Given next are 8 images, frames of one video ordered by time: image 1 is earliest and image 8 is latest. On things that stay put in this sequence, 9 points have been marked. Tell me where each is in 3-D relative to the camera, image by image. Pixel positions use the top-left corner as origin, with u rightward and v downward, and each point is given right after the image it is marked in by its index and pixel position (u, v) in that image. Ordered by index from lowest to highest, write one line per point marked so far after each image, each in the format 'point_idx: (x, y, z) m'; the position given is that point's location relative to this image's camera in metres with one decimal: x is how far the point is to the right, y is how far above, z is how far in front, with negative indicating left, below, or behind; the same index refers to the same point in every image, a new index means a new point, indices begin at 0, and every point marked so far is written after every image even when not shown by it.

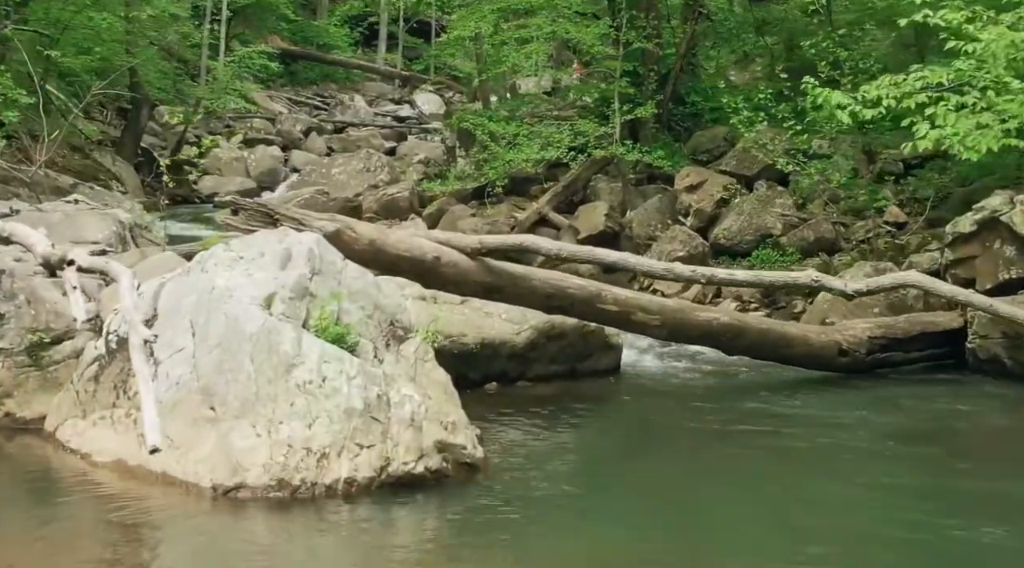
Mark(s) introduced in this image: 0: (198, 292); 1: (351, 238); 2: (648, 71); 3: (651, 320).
0: (-2.0, -0.1, +6.7) m
1: (-1.2, +0.3, +7.7) m
2: (+2.3, +3.6, +17.3) m
3: (+1.1, -0.3, +8.3) m
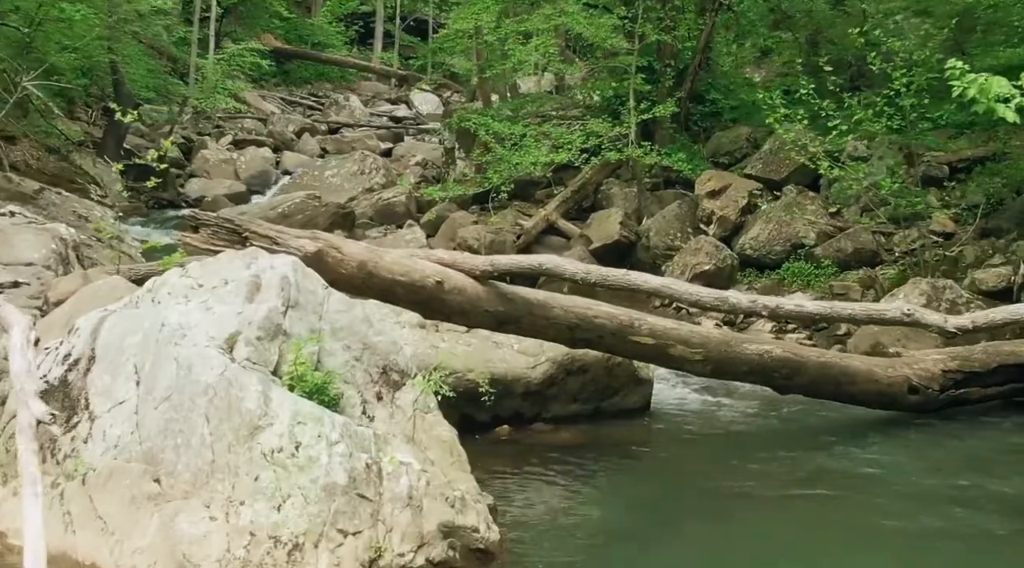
0: (-1.9, -0.2, +5.4) m
1: (-1.1, +0.2, +6.4) m
2: (+2.4, +3.4, +16.0) m
3: (+1.2, -0.5, +7.0) m
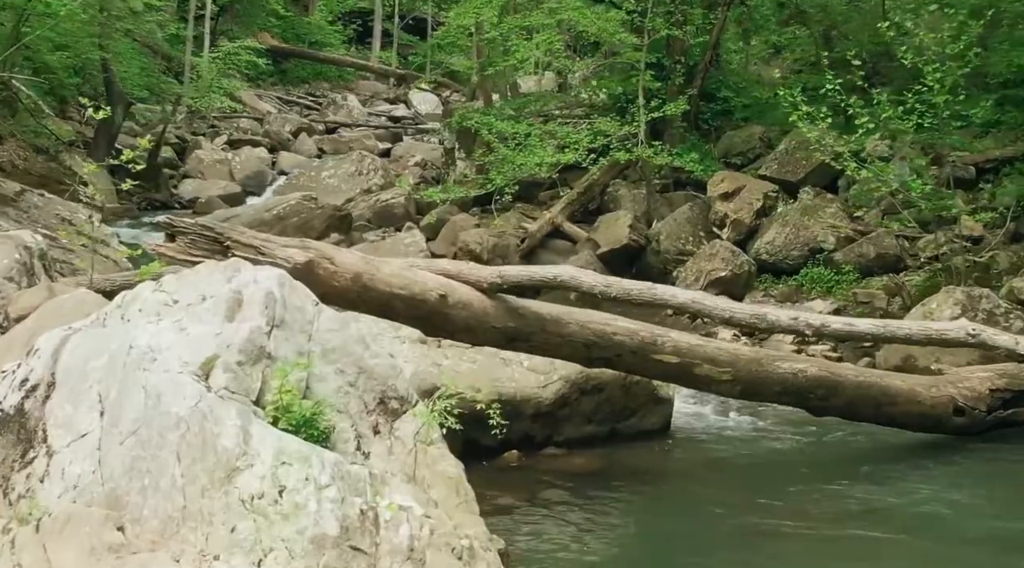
0: (-1.9, -0.3, +4.8) m
1: (-1.0, +0.1, +5.8) m
2: (+2.4, +3.3, +15.4) m
3: (+1.3, -0.6, +6.4) m
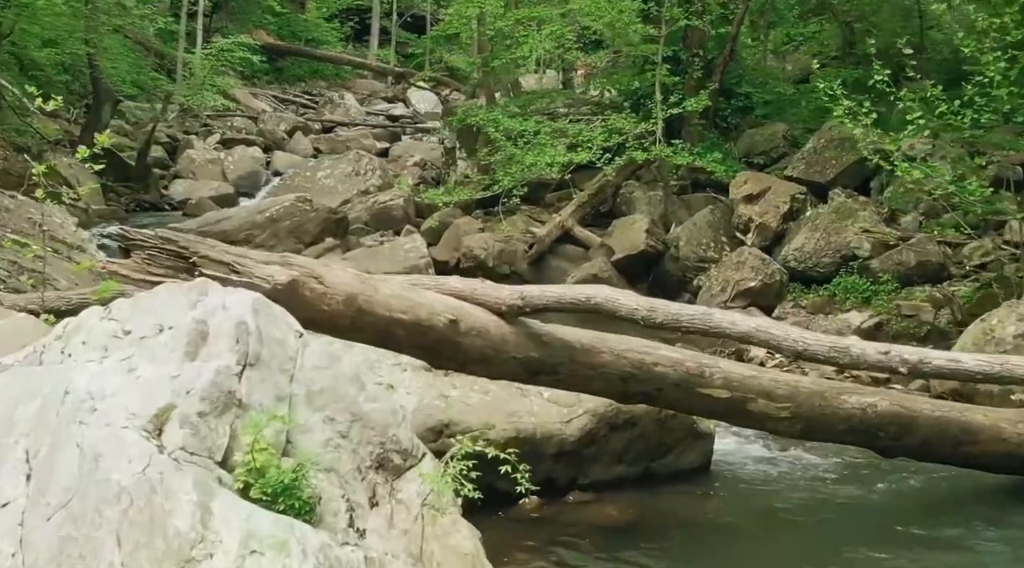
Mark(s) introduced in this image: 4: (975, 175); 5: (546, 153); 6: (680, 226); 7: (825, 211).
0: (-1.8, -0.4, +3.8) m
1: (-0.9, 0.0, +4.8) m
2: (+2.5, +3.2, +14.4) m
3: (+1.4, -0.7, +5.5) m
4: (+4.9, +1.1, +10.9) m
5: (+0.4, +1.6, +12.4) m
6: (+2.1, +0.7, +13.0) m
7: (+3.7, +0.9, +12.1) m
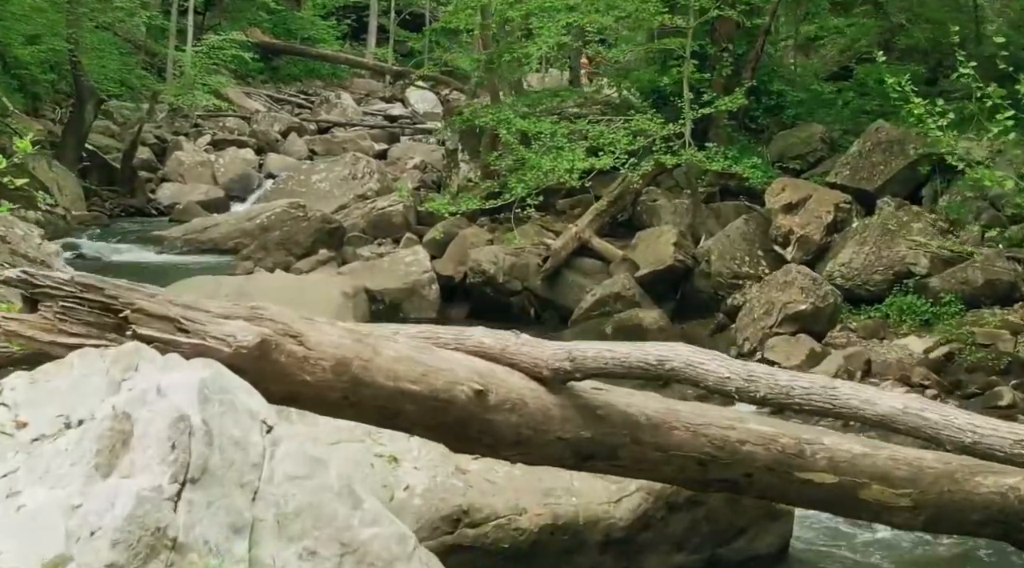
0: (-1.6, -0.6, +2.6) m
1: (-0.7, -0.2, +3.6) m
2: (+2.7, +3.0, +13.2) m
3: (+1.6, -0.9, +4.2) m
4: (+5.0, +0.9, +9.7) m
5: (+0.6, +1.4, +11.2) m
6: (+2.3, +0.5, +11.8) m
7: (+3.8, +0.7, +10.9) m
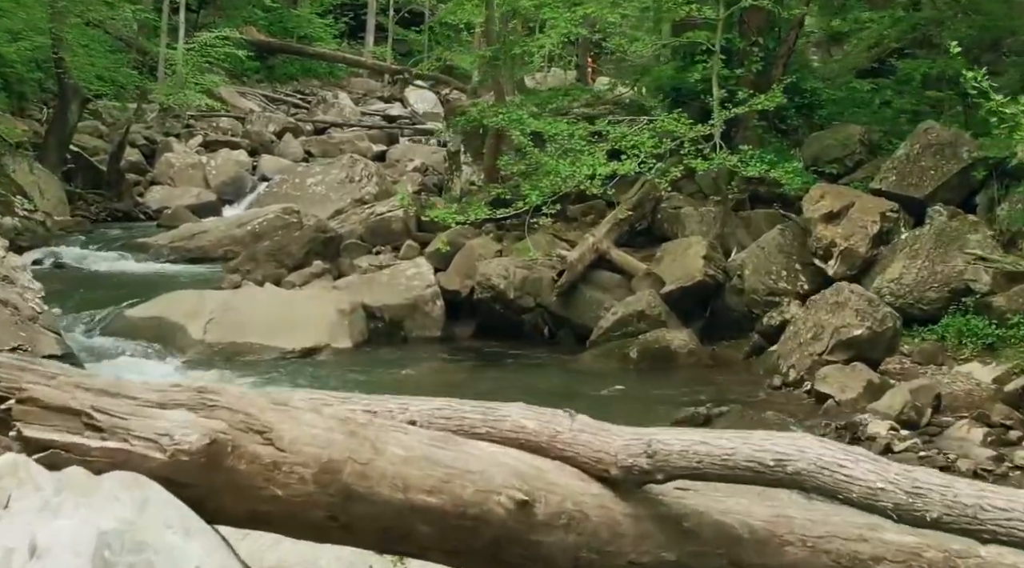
0: (-1.4, -0.8, +1.5) m
1: (-0.6, -0.4, +2.5) m
2: (+2.8, +2.8, +12.1) m
3: (+1.7, -1.0, +3.1) m
4: (+5.2, +0.8, +8.6) m
5: (+0.7, +1.2, +10.1) m
6: (+2.4, +0.4, +10.7) m
7: (+4.0, +0.5, +9.8) m
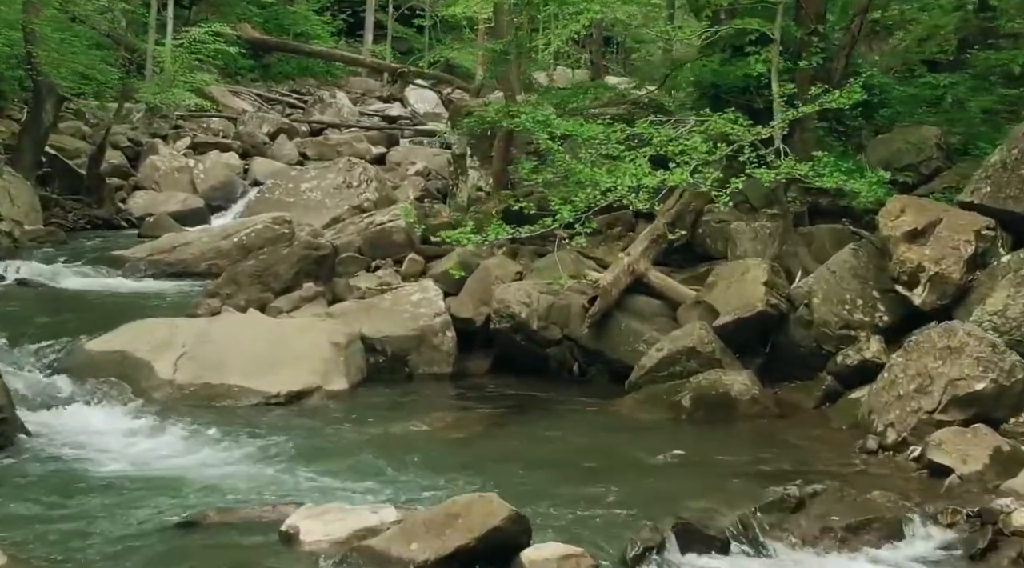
0: (-1.2, -1.1, -0.1) m
1: (-0.4, -0.7, +0.9) m
2: (+3.0, +2.5, +10.5) m
3: (+1.9, -1.3, +1.5) m
4: (+5.4, +0.5, +7.0) m
5: (+0.9, +0.9, +8.5) m
6: (+2.6, +0.1, +9.1) m
7: (+4.2, +0.2, +8.2) m
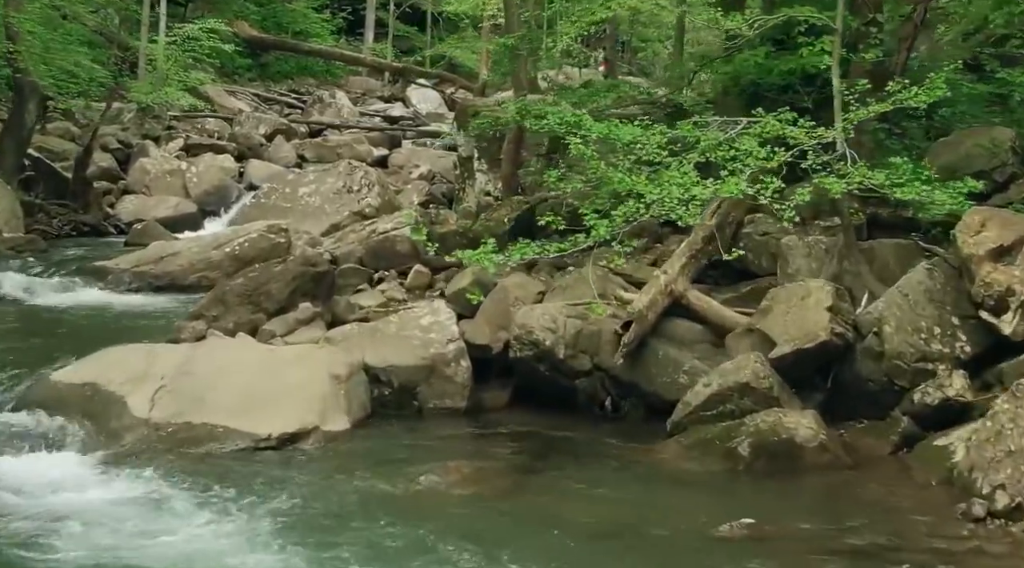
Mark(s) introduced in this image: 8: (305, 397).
0: (-1.0, -1.2, -1.3) m
1: (-0.2, -0.9, -0.3) m
2: (+3.2, +2.4, +9.4) m
3: (+2.1, -1.5, +0.4) m
4: (+5.6, +0.3, +5.9) m
5: (+1.1, +0.8, +7.3) m
6: (+2.8, -0.1, +8.0) m
7: (+4.4, 0.0, +7.1) m
8: (-1.6, -0.9, +8.1) m
